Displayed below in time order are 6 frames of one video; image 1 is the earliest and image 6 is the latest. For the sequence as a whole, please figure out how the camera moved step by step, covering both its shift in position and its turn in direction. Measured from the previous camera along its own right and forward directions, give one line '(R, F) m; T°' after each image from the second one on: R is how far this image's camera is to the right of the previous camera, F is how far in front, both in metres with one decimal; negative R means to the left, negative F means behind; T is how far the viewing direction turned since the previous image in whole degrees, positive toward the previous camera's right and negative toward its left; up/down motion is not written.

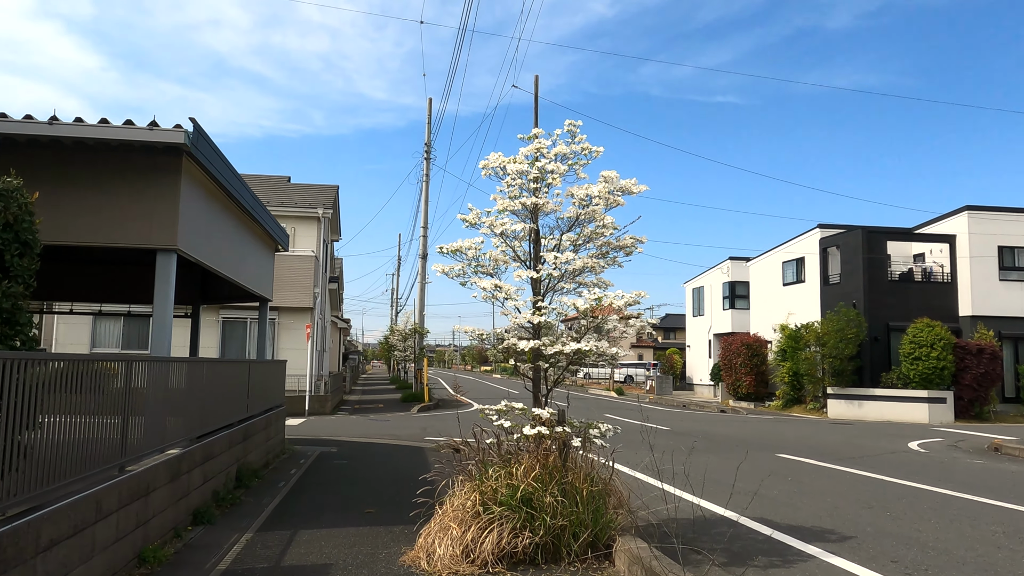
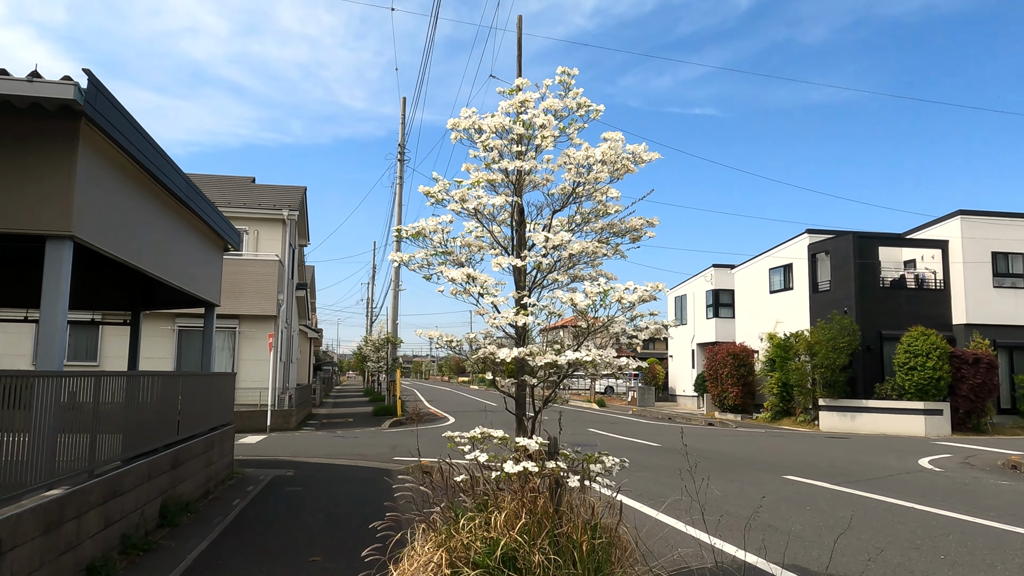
(0.0, +1.2) m; +2°
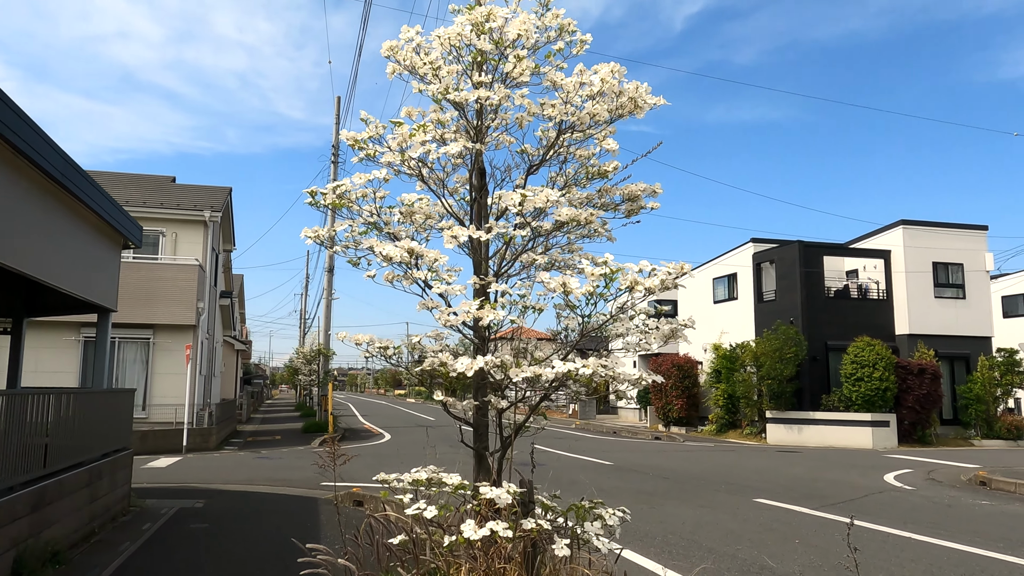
(-0.1, +1.1) m; +5°
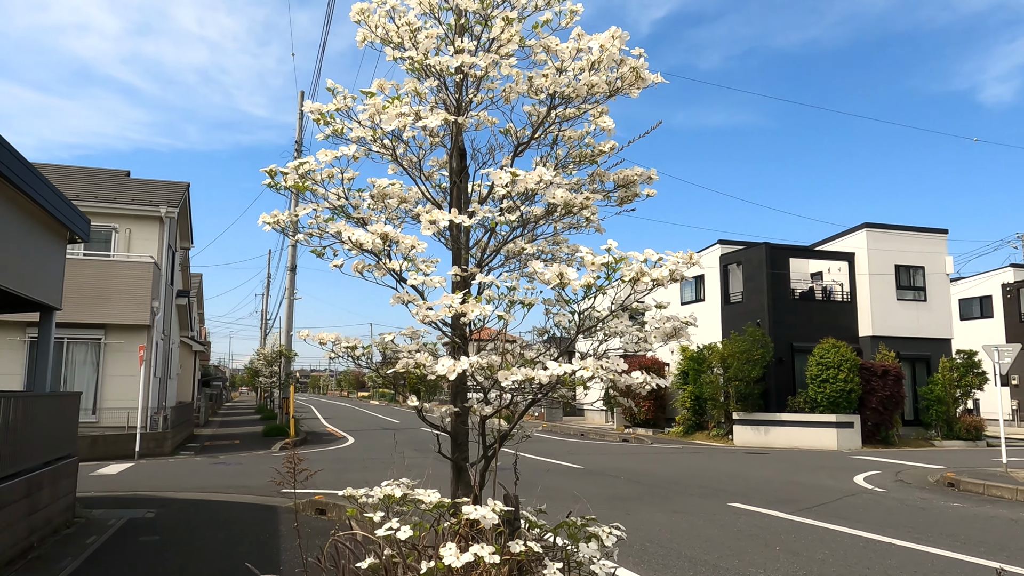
(-0.1, +0.3) m; +3°
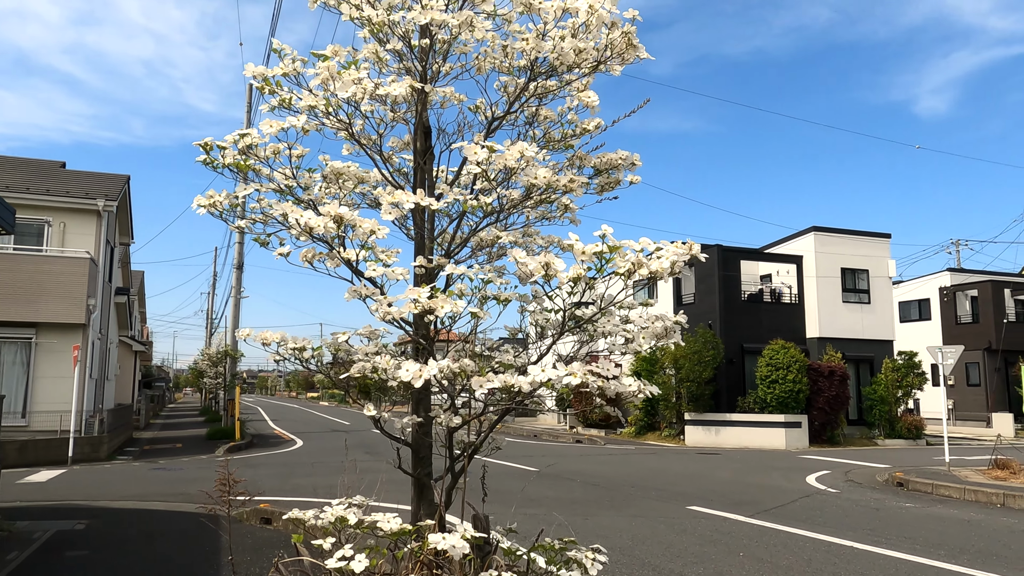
(-0.1, +0.3) m; +4°
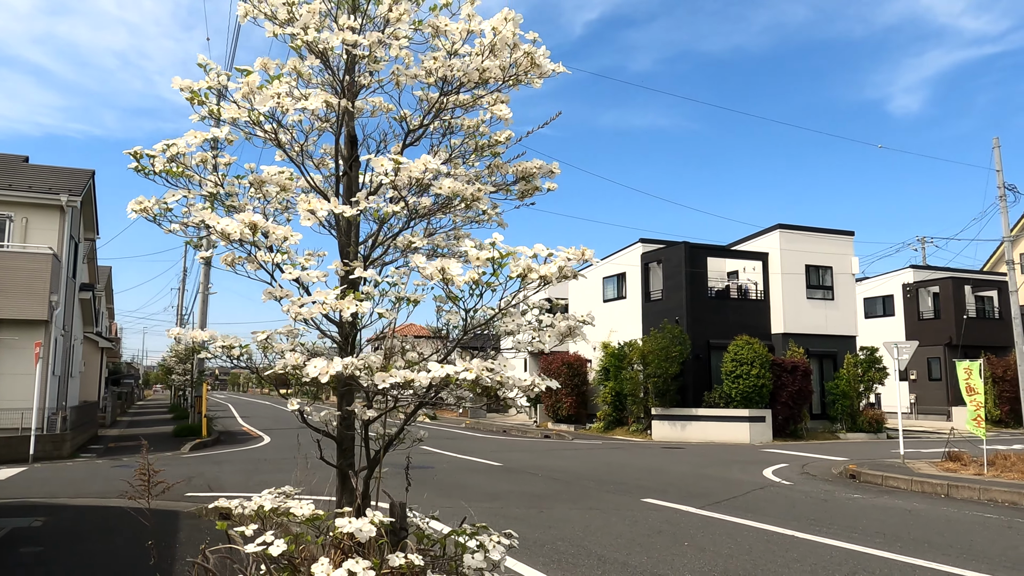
(+0.2, -0.2) m; +2°
